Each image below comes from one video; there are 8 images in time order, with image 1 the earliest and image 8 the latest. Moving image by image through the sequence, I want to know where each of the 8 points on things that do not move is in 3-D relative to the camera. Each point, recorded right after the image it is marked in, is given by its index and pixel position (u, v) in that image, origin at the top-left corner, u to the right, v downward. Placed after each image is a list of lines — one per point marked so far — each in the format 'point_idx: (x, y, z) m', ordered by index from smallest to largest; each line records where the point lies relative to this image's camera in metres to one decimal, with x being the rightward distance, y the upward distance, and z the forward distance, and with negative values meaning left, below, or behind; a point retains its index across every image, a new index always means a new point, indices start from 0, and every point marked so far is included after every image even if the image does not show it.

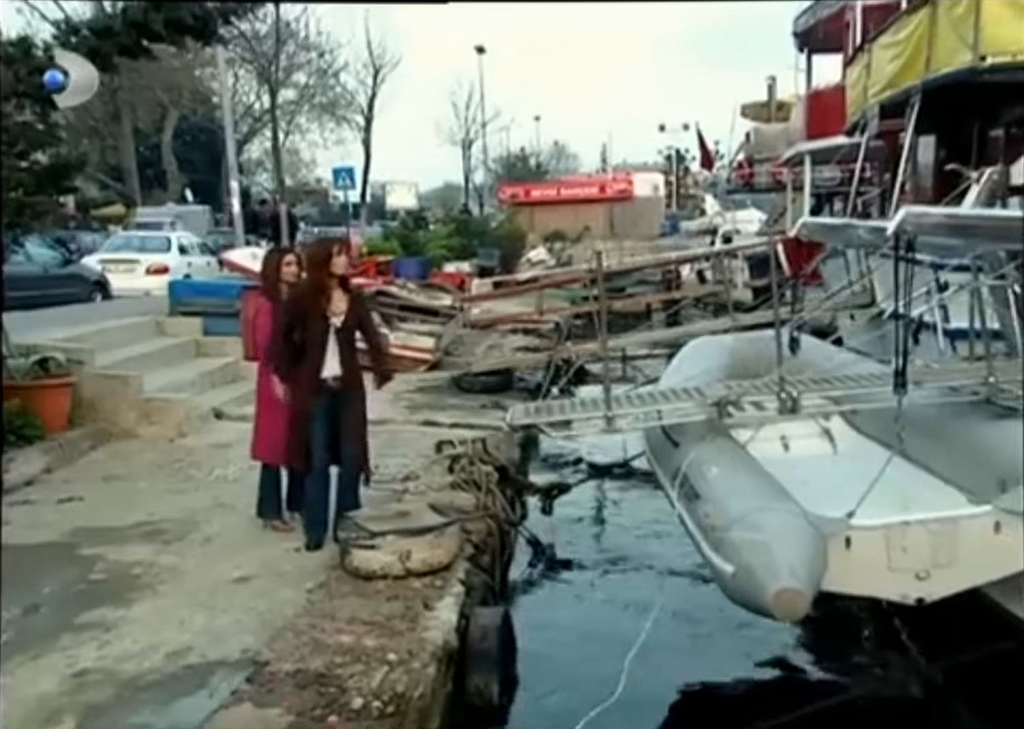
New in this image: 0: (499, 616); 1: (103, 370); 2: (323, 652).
0: (-0.1, -1.1, +4.4) m
1: (-2.9, 0.0, +6.4) m
2: (-0.8, -1.1, +3.8) m
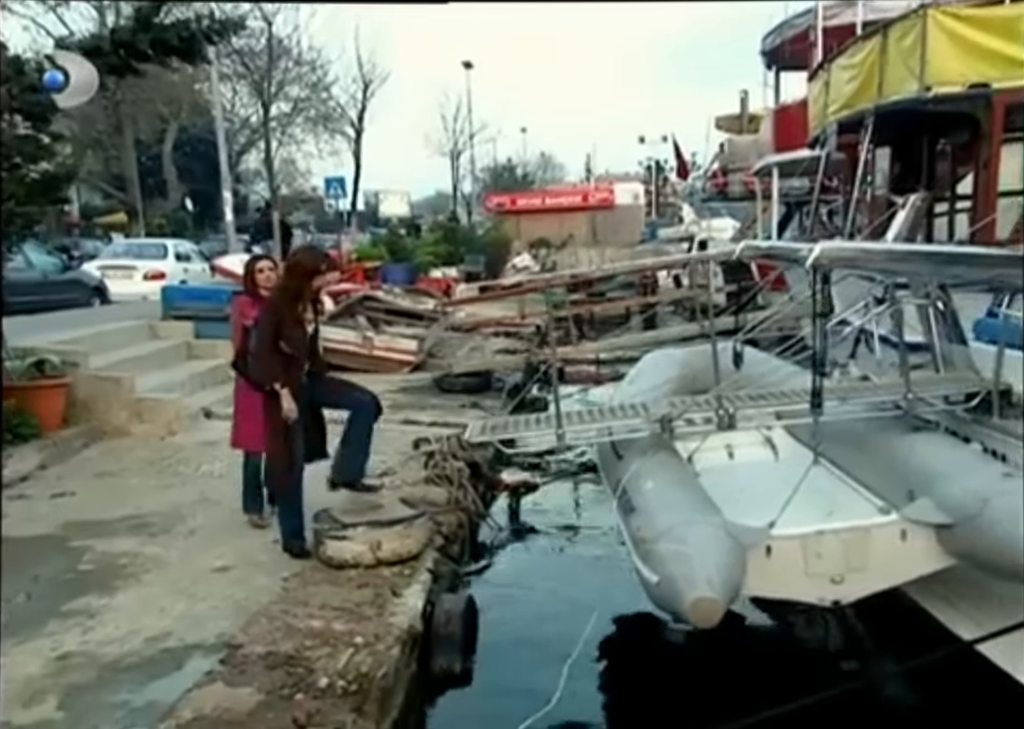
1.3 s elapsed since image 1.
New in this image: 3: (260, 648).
0: (-0.3, -1.1, +4.6) m
1: (-3.0, -0.1, +6.7) m
2: (-0.9, -1.1, +4.0) m
3: (-1.0, -1.2, +3.9) m
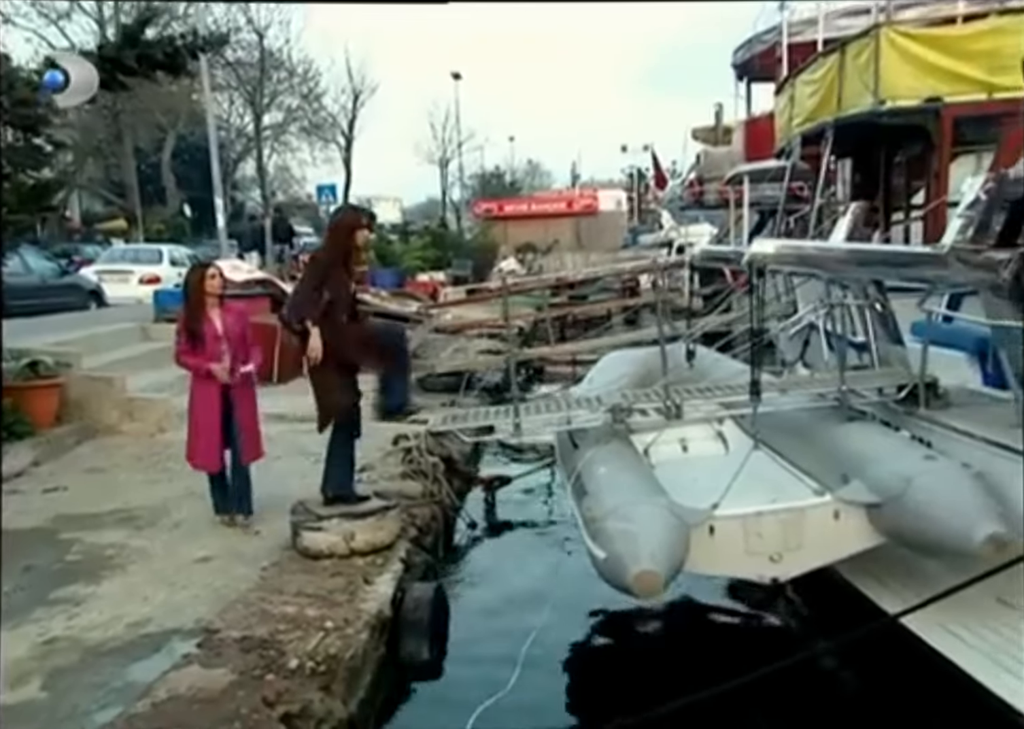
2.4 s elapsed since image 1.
0: (-0.4, -1.1, +4.8) m
1: (-3.1, -0.1, +6.9) m
2: (-1.1, -1.1, +4.2) m
3: (-1.2, -1.2, +4.1) m
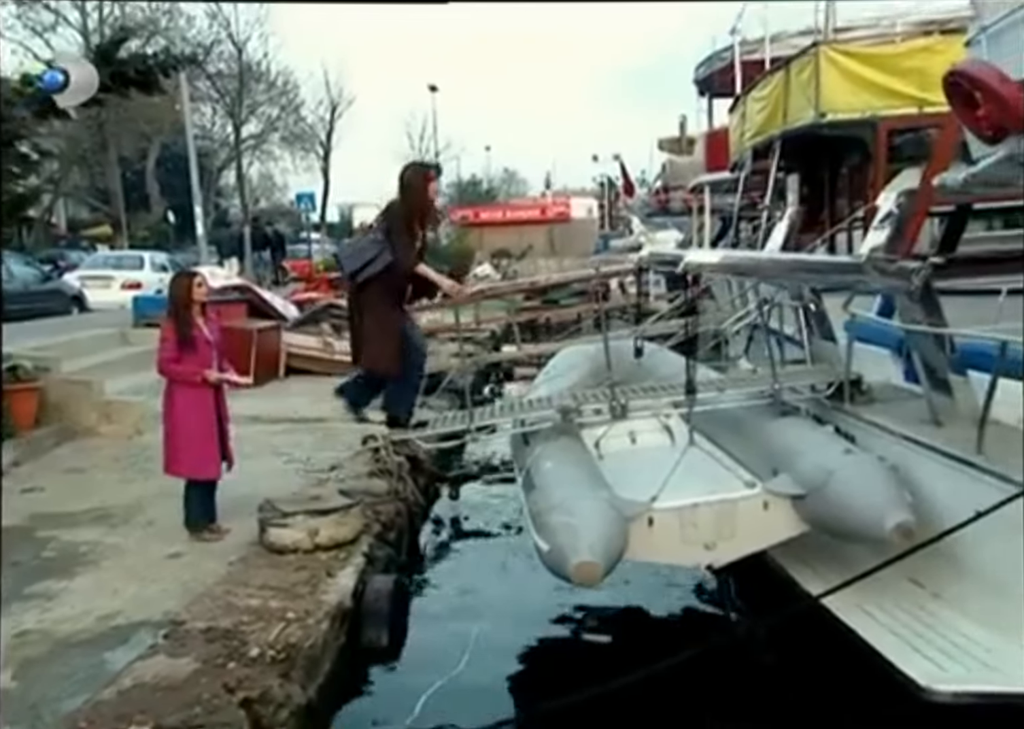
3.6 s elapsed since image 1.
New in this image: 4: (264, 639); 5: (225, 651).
0: (-0.6, -1.2, +5.0) m
1: (-3.3, -0.1, +7.1) m
2: (-1.3, -1.2, +4.4) m
3: (-1.4, -1.2, +4.3) m
4: (-1.1, -1.2, +4.1) m
5: (-1.2, -1.2, +4.0) m
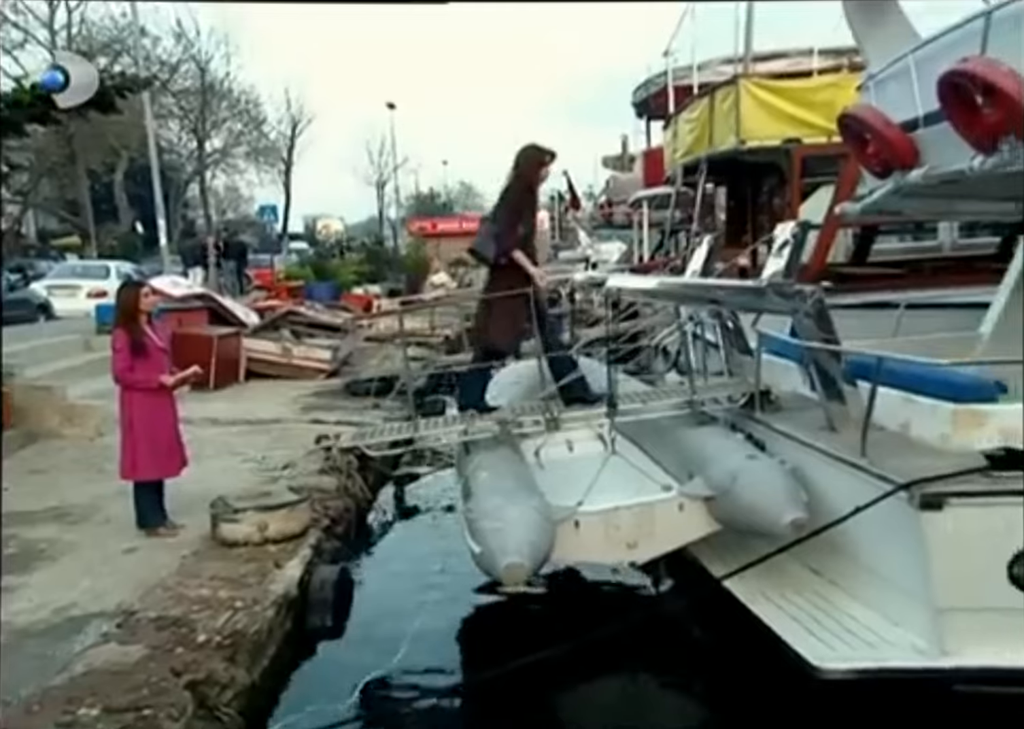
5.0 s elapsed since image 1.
0: (-1.0, -1.2, +5.3) m
1: (-3.7, -0.1, +7.4) m
2: (-1.6, -1.2, +4.7) m
3: (-1.8, -1.2, +4.5) m
4: (-1.4, -1.2, +4.4) m
5: (-1.6, -1.3, +4.3) m
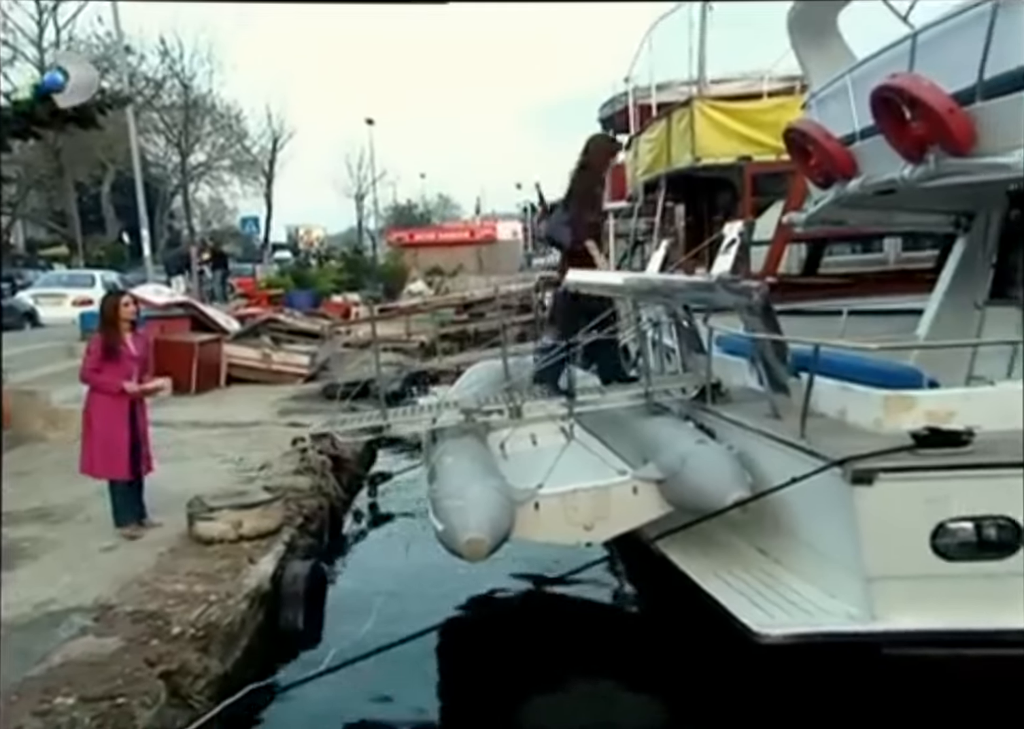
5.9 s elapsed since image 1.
0: (-1.2, -1.2, +5.5) m
1: (-3.9, -0.2, +7.6) m
2: (-1.8, -1.2, +4.9) m
3: (-2.0, -1.2, +4.8) m
4: (-1.6, -1.3, +4.6) m
5: (-1.8, -1.3, +4.5) m
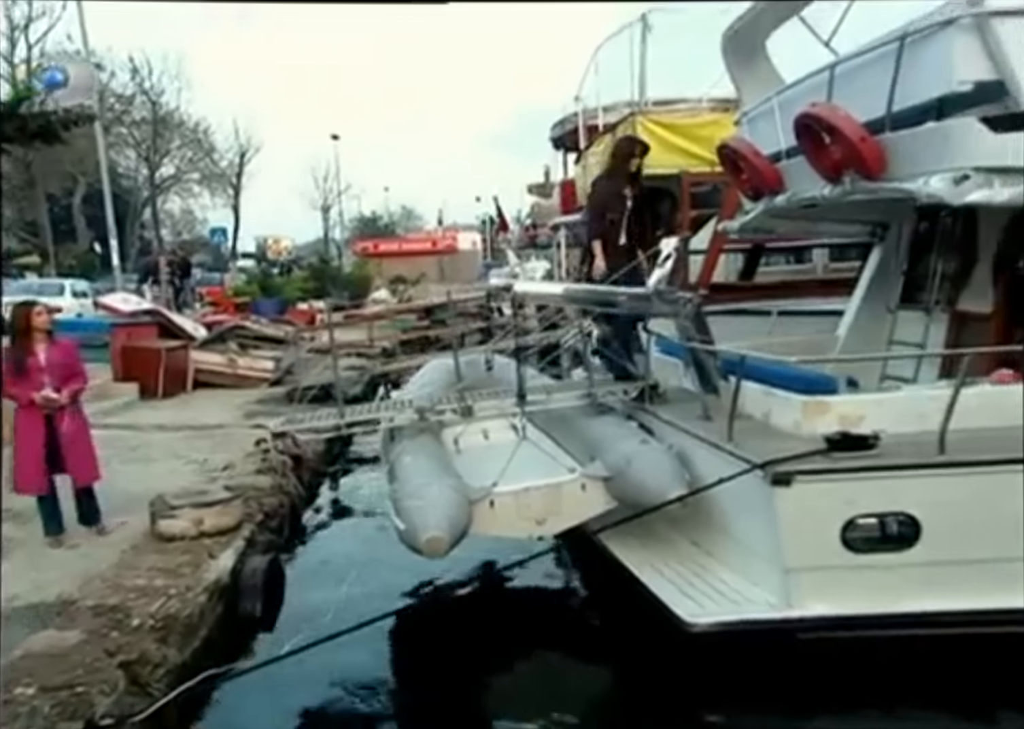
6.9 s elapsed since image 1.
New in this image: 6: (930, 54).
0: (-1.5, -1.2, +5.7) m
1: (-4.3, -0.3, +7.8) m
2: (-2.1, -1.2, +5.1) m
3: (-2.2, -1.2, +5.0) m
4: (-1.9, -1.3, +4.9) m
5: (-2.0, -1.3, +4.8) m
6: (+2.0, +1.5, +4.6) m
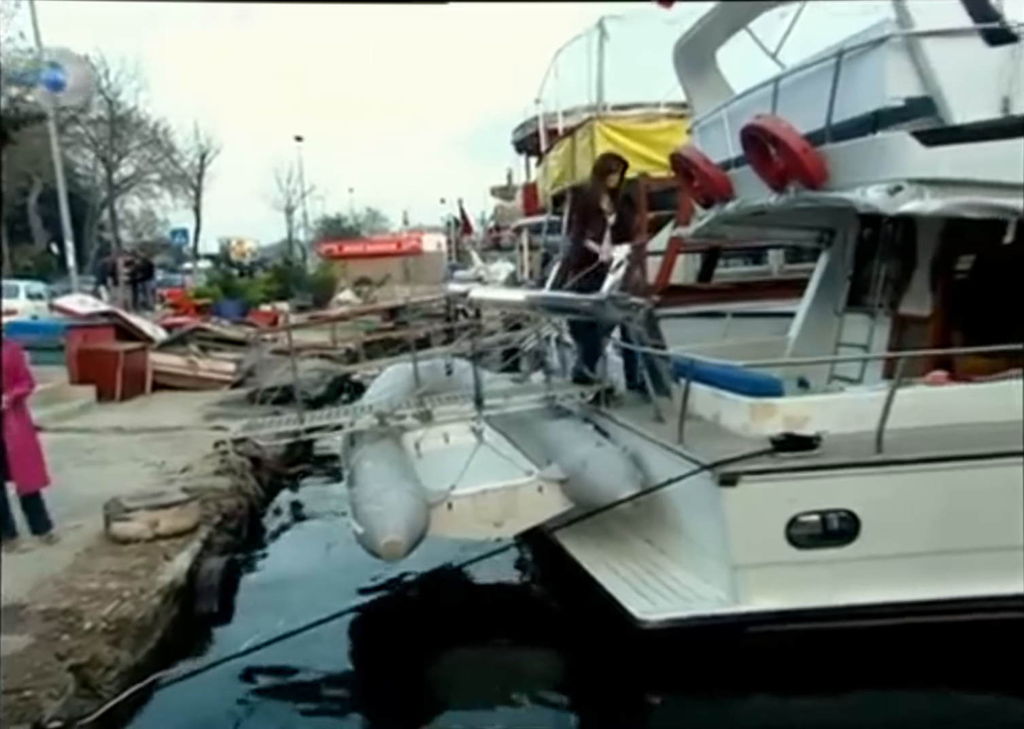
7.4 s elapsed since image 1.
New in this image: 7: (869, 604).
0: (-1.8, -1.3, +5.7) m
1: (-4.6, -0.3, +7.7) m
2: (-2.4, -1.2, +5.1) m
3: (-2.5, -1.3, +4.9) m
4: (-2.1, -1.3, +4.8) m
5: (-2.3, -1.3, +4.7) m
6: (+1.8, +1.5, +4.7) m
7: (+1.5, -1.0, +4.0) m
